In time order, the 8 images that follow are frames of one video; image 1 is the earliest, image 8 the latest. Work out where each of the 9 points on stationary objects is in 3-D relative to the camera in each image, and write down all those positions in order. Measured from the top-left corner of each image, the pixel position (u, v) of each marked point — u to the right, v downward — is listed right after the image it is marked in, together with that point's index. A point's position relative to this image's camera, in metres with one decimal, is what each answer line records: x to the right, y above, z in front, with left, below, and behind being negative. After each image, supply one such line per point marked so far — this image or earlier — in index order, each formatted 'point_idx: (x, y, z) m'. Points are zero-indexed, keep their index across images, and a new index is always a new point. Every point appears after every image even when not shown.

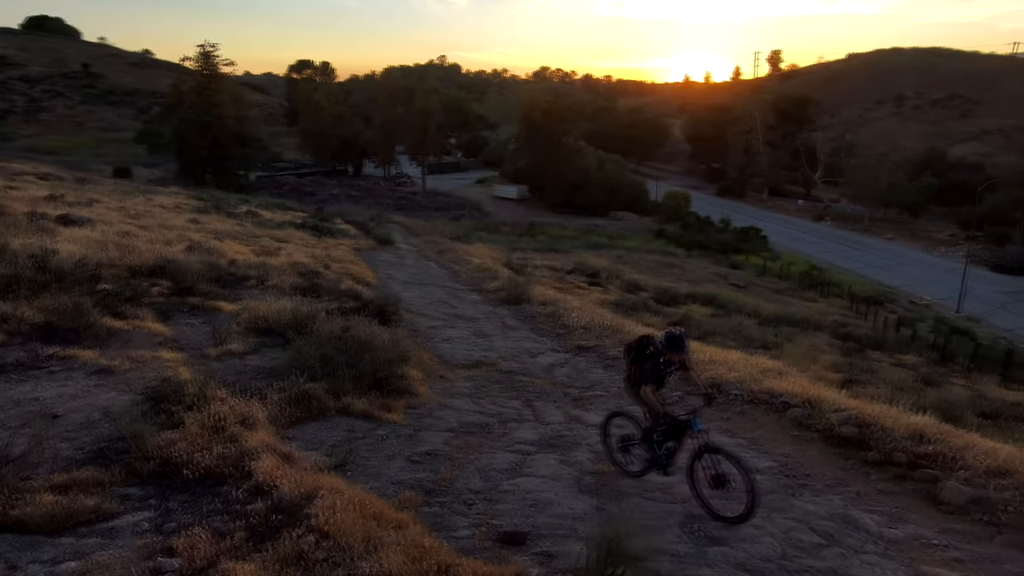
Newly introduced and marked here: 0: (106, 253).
0: (-7.5, +0.6, +11.9) m
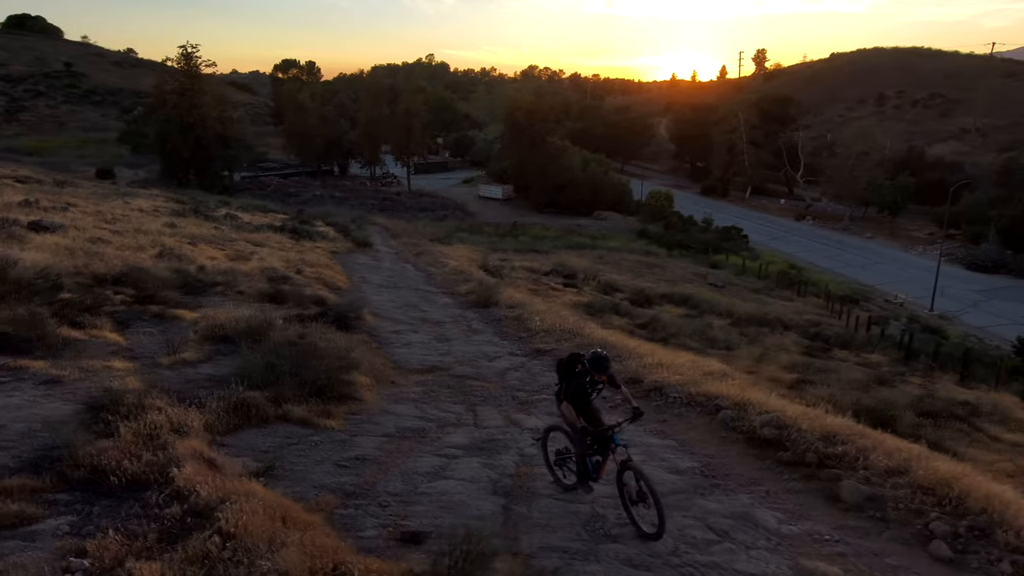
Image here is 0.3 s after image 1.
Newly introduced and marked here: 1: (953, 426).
0: (-8.3, +0.5, +12.1) m
1: (+7.6, -2.4, +11.1) m
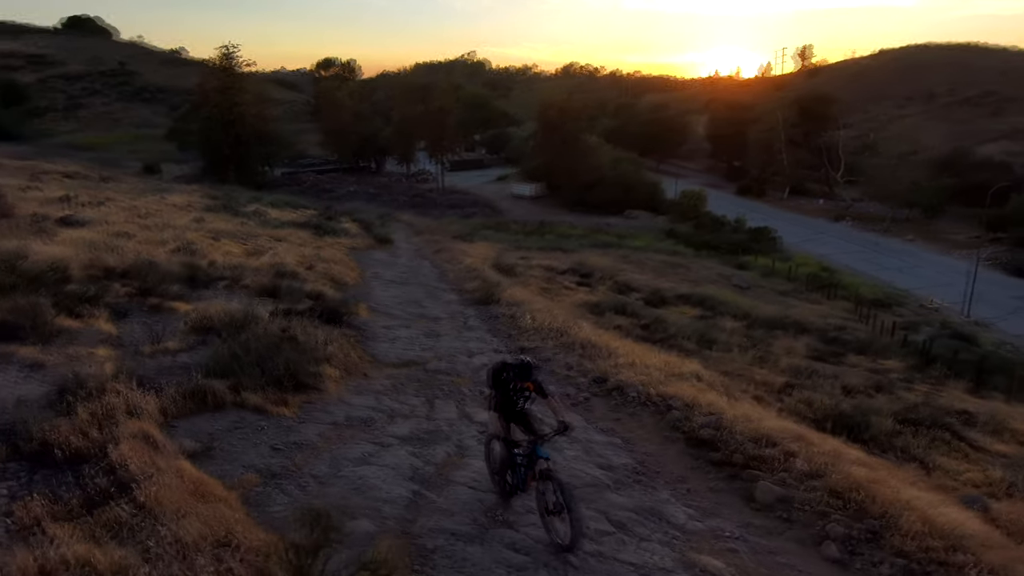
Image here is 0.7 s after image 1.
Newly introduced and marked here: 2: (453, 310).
0: (-8.5, +0.7, +13.0) m
1: (+7.2, -2.5, +11.0) m
2: (-1.5, -0.6, +16.7) m
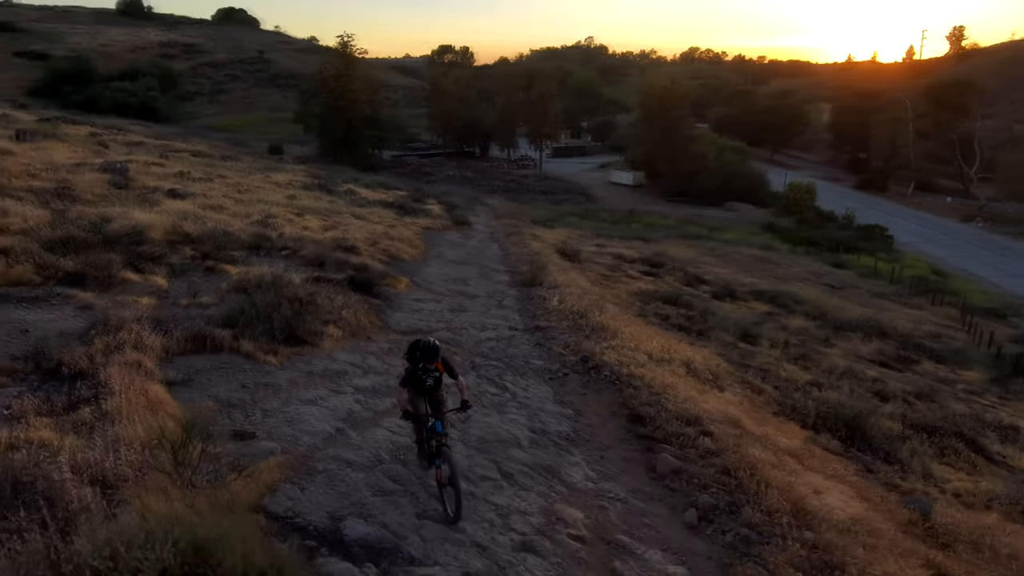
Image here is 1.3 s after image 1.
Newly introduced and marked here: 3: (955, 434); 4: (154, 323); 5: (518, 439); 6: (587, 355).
0: (-7.9, +1.5, +15.1) m
1: (+7.1, -2.5, +10.6) m
2: (-0.4, 0.0, +17.5) m
3: (+7.9, -2.6, +11.4) m
4: (-4.6, -0.4, +8.2) m
5: (+0.1, -1.6, +6.9) m
6: (+1.2, -1.1, +10.4) m
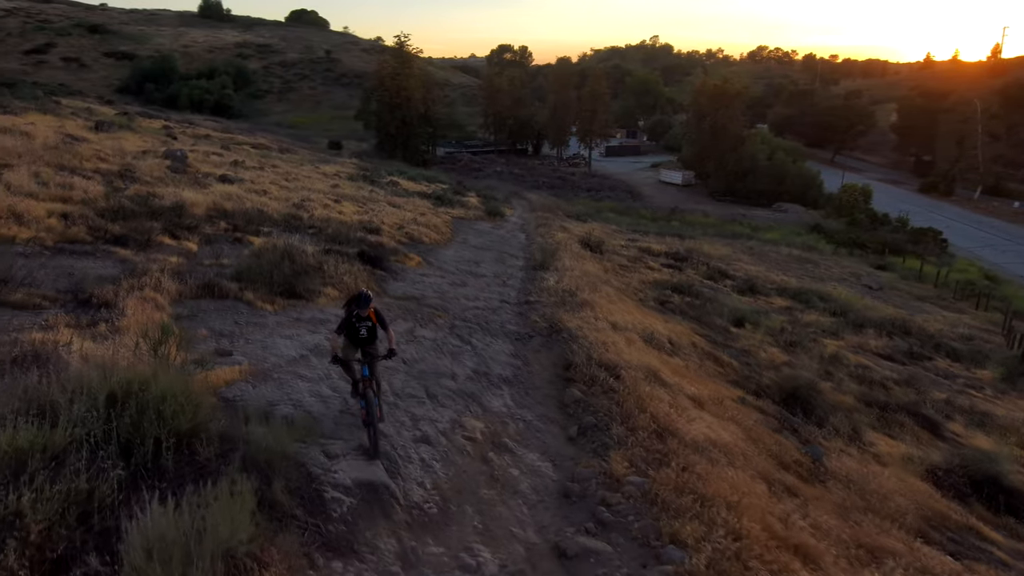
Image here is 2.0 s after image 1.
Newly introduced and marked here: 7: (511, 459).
0: (-7.8, +2.3, +17.0) m
1: (+6.6, -2.2, +11.2) m
2: (-0.2, +0.5, +18.8) m
3: (+7.4, -2.3, +11.9) m
4: (-5.2, +0.2, +9.8) m
5: (-0.7, -1.1, +8.1) m
6: (+0.8, -0.6, +11.6) m
7: (0.0, -1.6, +6.0) m
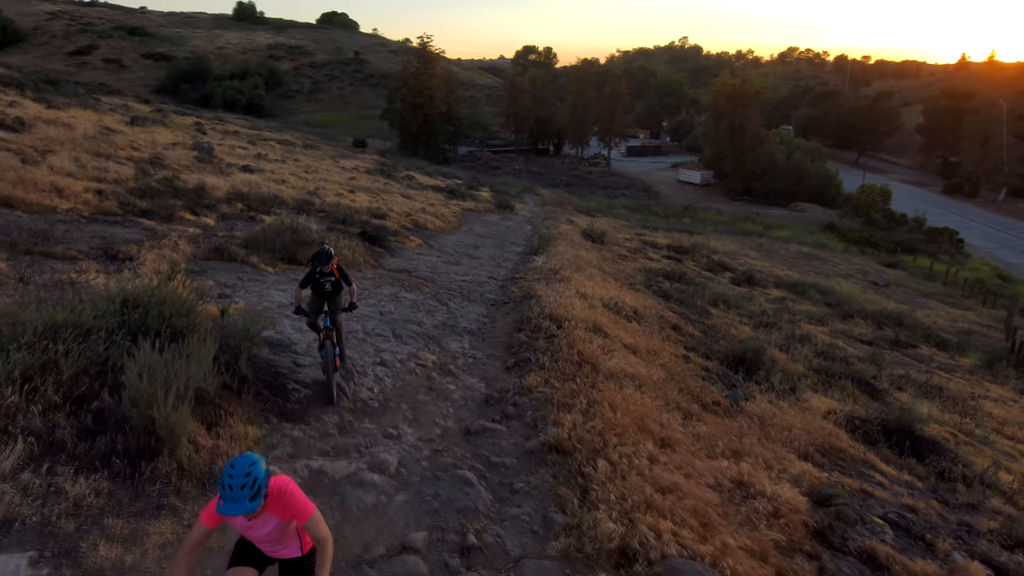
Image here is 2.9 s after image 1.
0: (-8.0, +2.9, +18.5) m
1: (+6.1, -1.8, +12.1) m
2: (-0.3, +1.0, +20.0) m
3: (+7.0, -1.9, +12.8) m
4: (-5.6, +0.8, +11.3) m
5: (-1.3, -0.5, +9.4) m
6: (+0.4, 0.0, +12.8) m
7: (-0.7, -1.0, +7.3) m
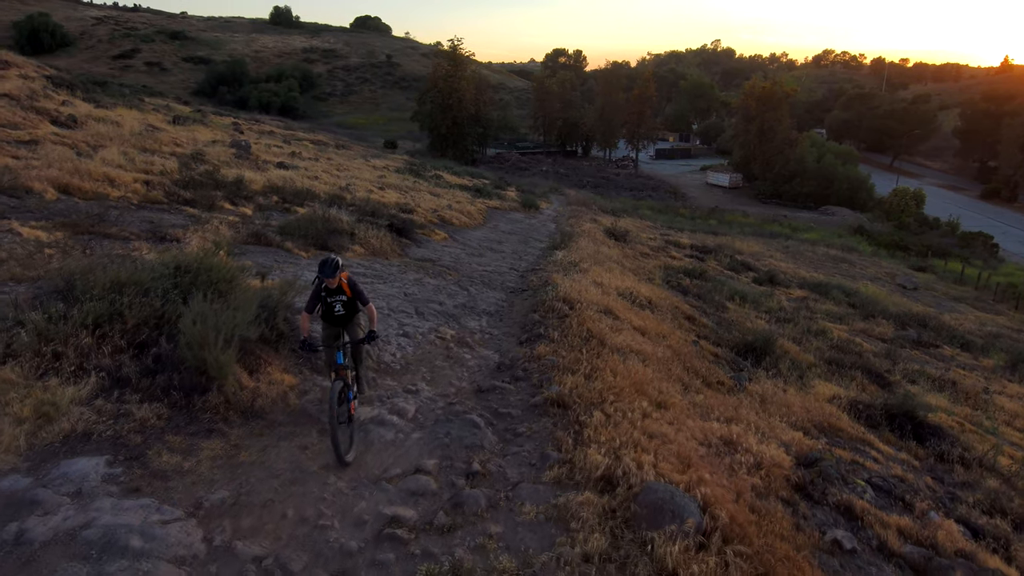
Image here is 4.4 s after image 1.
0: (-7.3, +3.3, +19.5) m
1: (+6.5, -1.6, +12.4) m
2: (+0.4, +1.2, +20.6) m
3: (+7.3, -1.7, +13.1) m
4: (-5.3, +1.2, +12.1) m
5: (-1.0, -0.3, +10.0) m
6: (+0.8, +0.2, +13.3) m
7: (-0.5, -0.8, +7.9) m
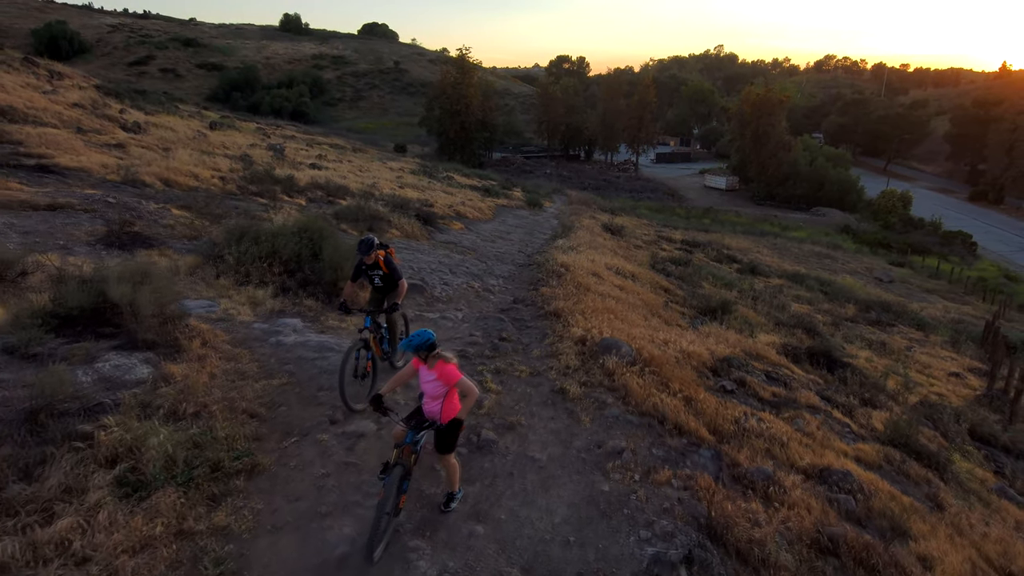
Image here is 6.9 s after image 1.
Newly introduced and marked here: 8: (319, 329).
0: (-7.0, +3.9, +22.6) m
1: (+6.7, -1.0, +15.5) m
2: (+0.7, +1.8, +23.7) m
3: (+7.6, -1.1, +16.1) m
4: (-5.1, +1.8, +15.2) m
5: (-0.8, +0.4, +13.1) m
6: (+1.0, +0.8, +16.4) m
7: (-0.3, -0.1, +11.0) m
8: (-2.1, -0.4, +6.9) m
